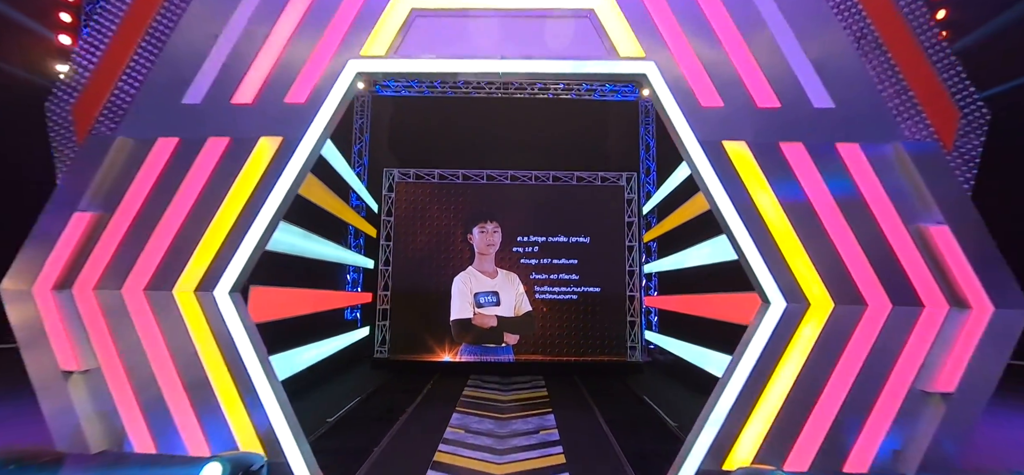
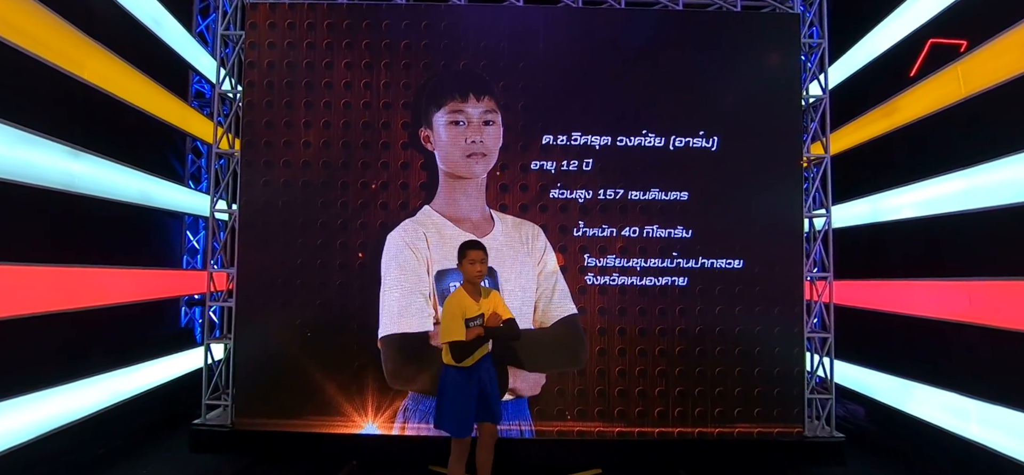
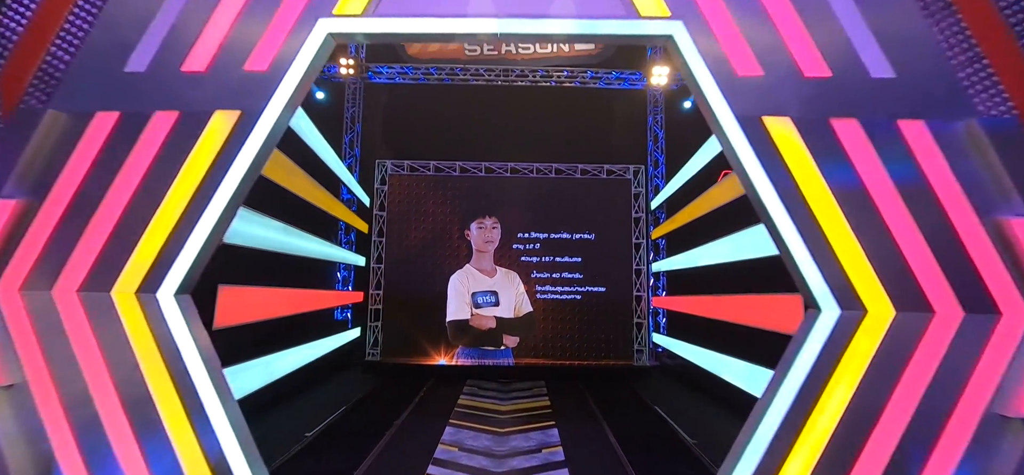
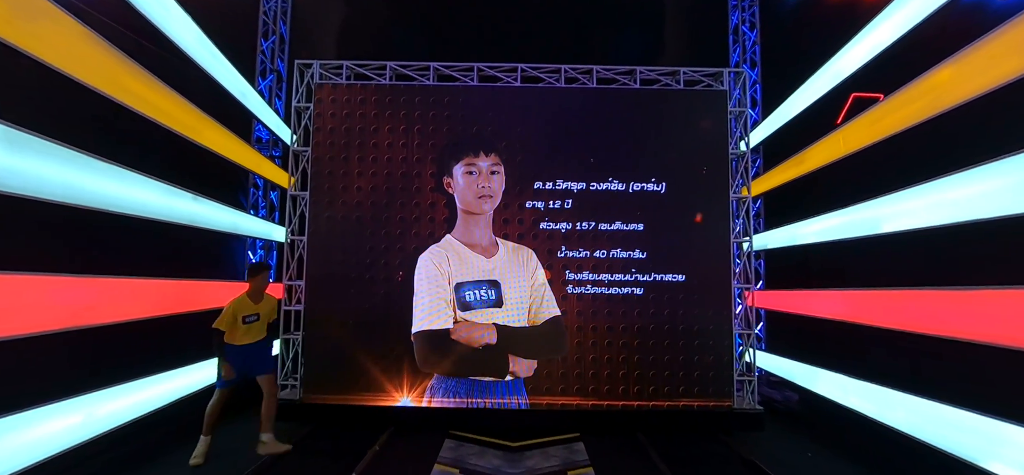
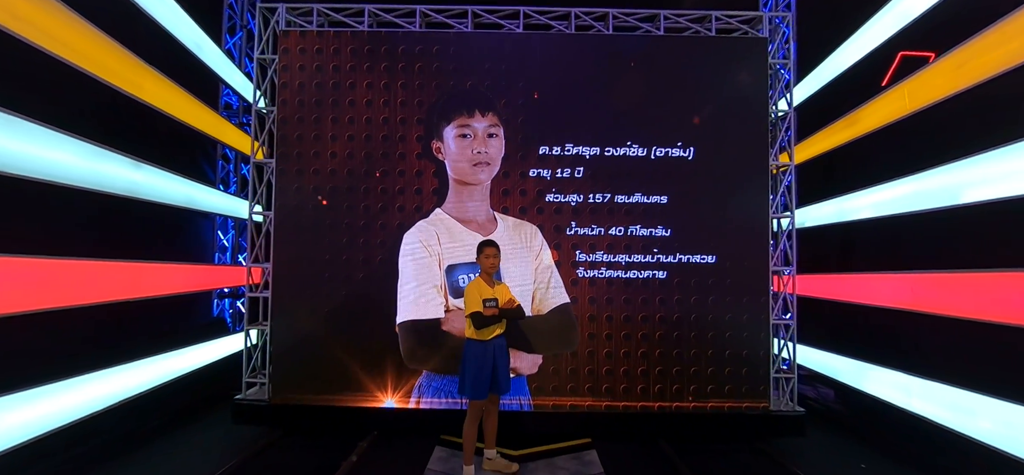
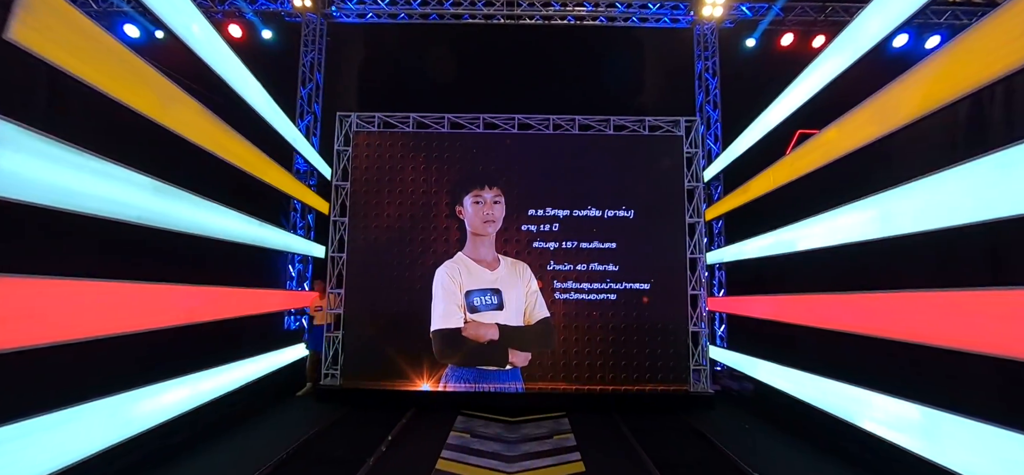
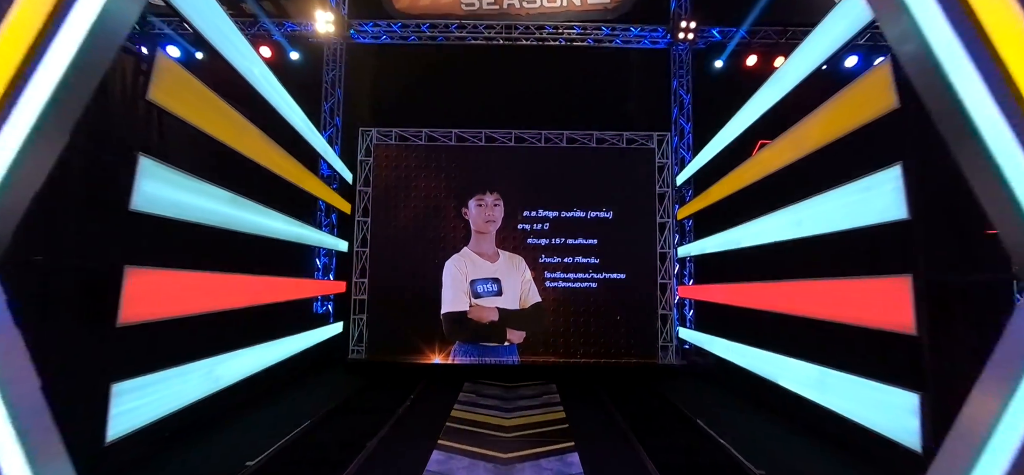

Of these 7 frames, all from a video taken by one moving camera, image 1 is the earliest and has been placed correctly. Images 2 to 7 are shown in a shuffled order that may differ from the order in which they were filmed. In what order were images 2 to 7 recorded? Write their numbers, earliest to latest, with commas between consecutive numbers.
3, 7, 6, 4, 2, 5
